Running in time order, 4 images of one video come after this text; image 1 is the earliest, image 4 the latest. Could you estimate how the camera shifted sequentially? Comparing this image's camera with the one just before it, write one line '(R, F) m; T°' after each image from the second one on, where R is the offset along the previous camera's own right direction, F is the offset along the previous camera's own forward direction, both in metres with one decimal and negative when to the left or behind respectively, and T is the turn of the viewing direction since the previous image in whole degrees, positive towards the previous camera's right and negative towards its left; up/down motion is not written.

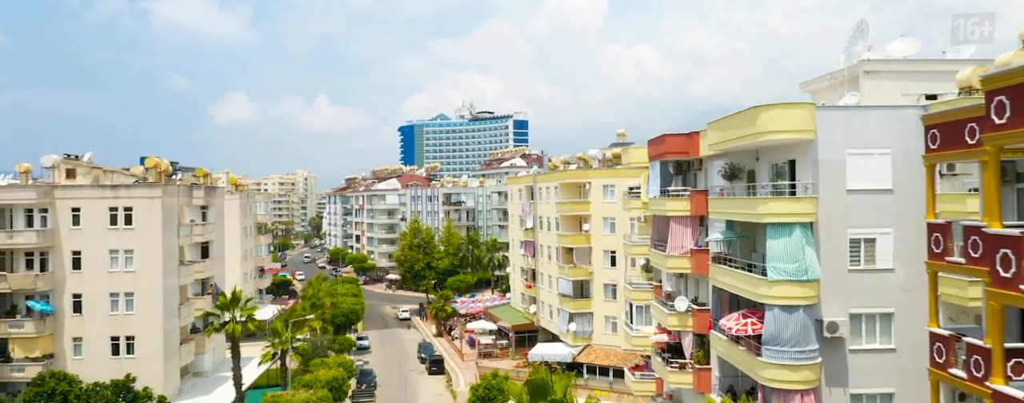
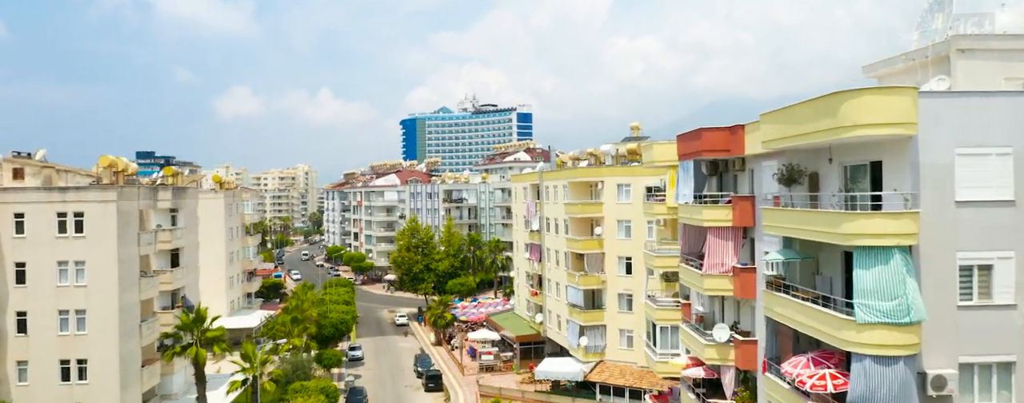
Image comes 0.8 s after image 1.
(0.0, +5.0) m; 0°
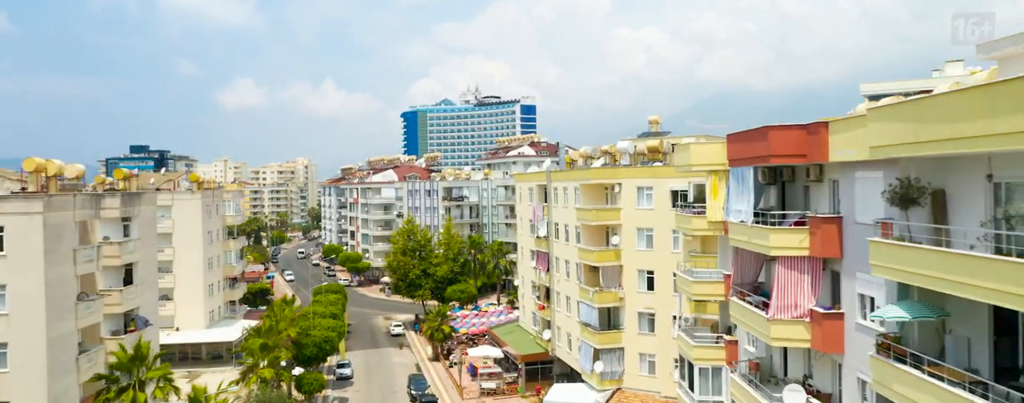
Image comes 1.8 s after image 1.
(-0.1, +5.8) m; 0°
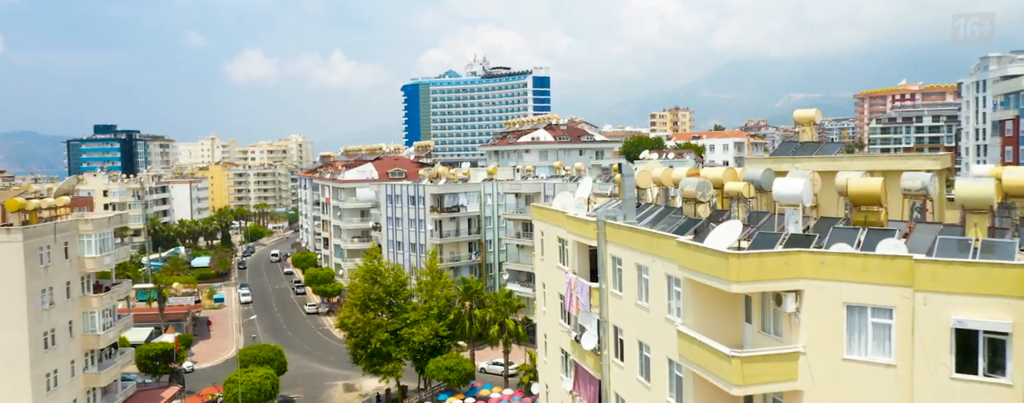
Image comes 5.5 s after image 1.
(-0.2, +24.0) m; -1°
